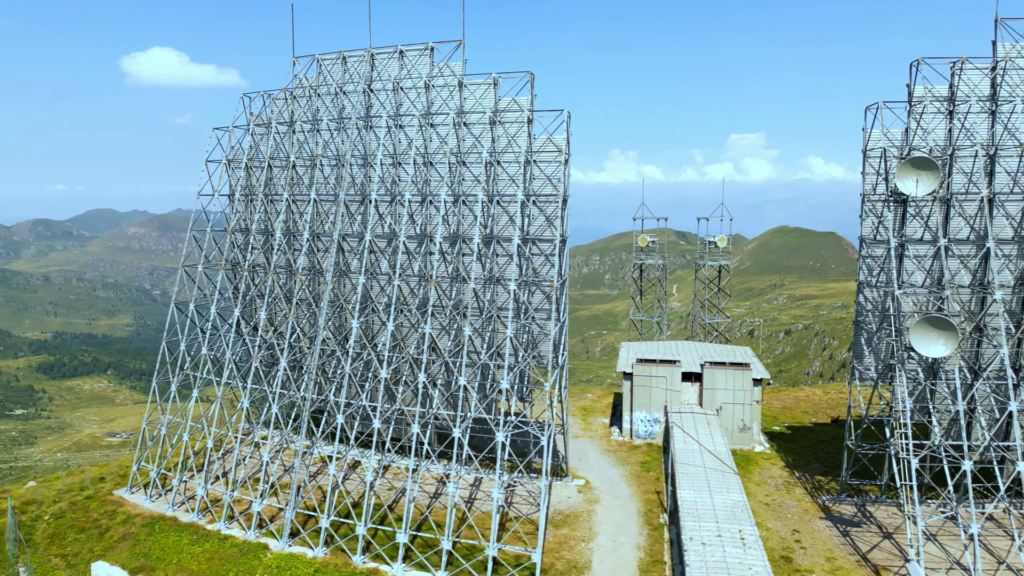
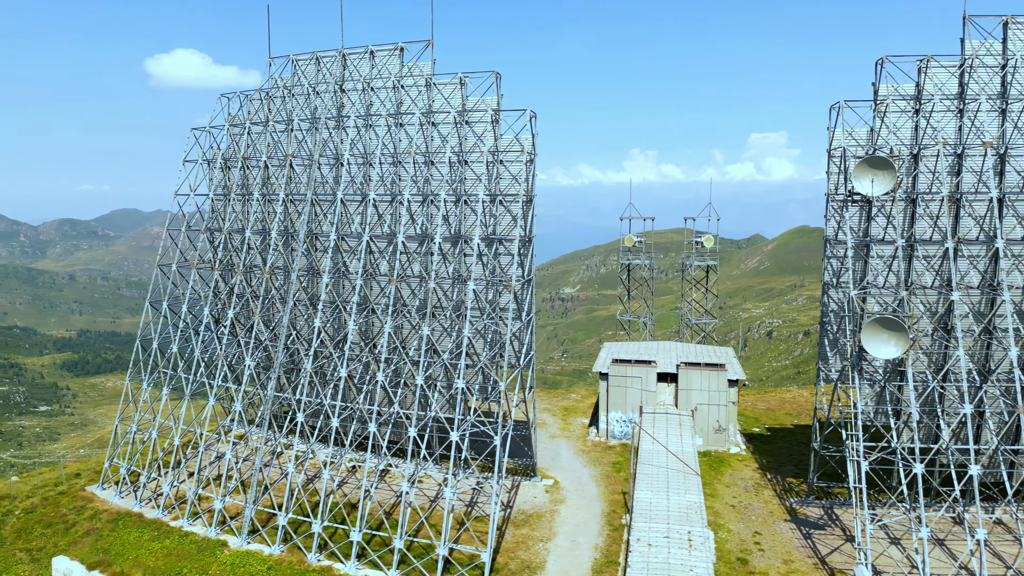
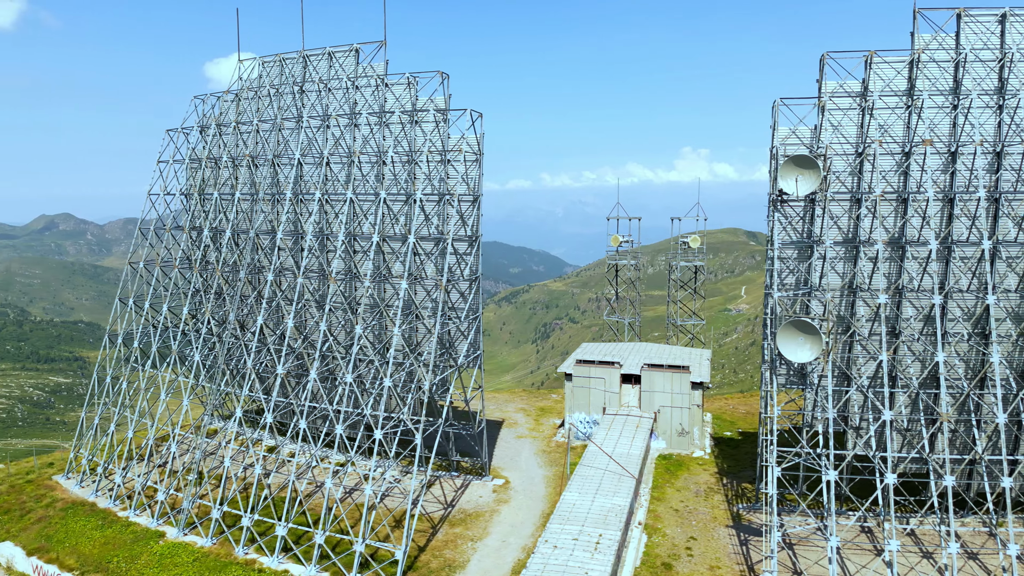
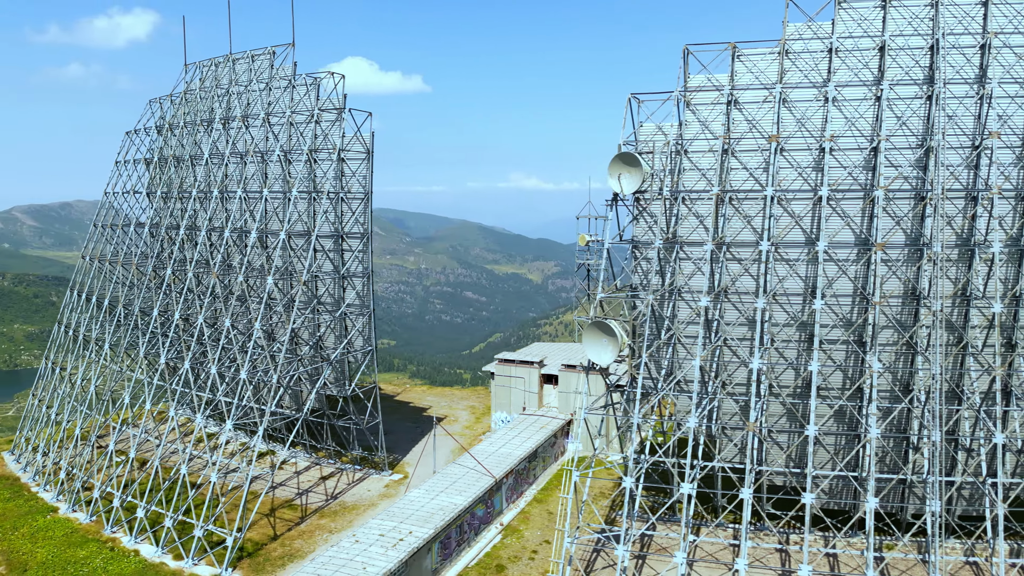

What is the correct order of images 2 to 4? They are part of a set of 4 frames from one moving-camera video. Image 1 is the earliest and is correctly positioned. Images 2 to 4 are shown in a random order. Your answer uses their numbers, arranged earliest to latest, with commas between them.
2, 3, 4
